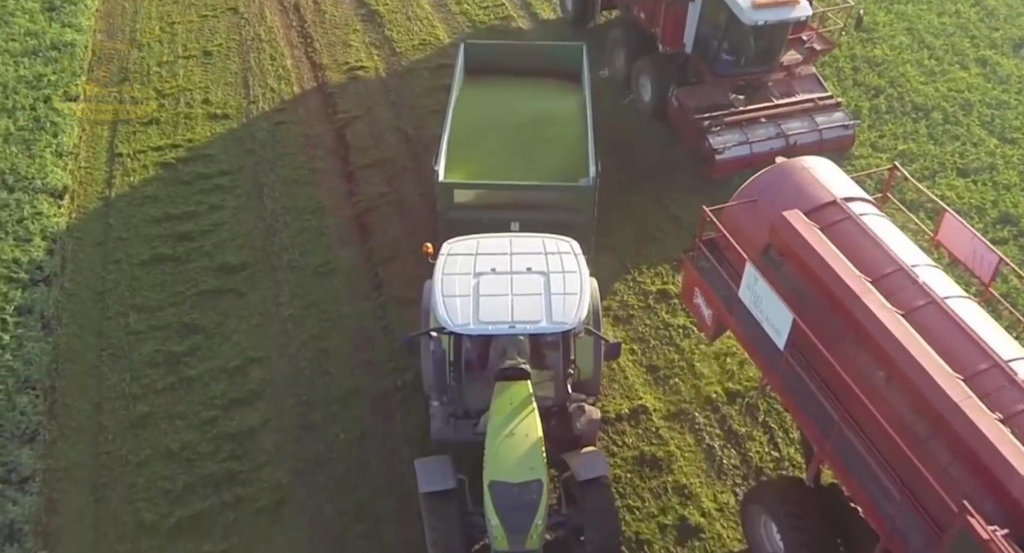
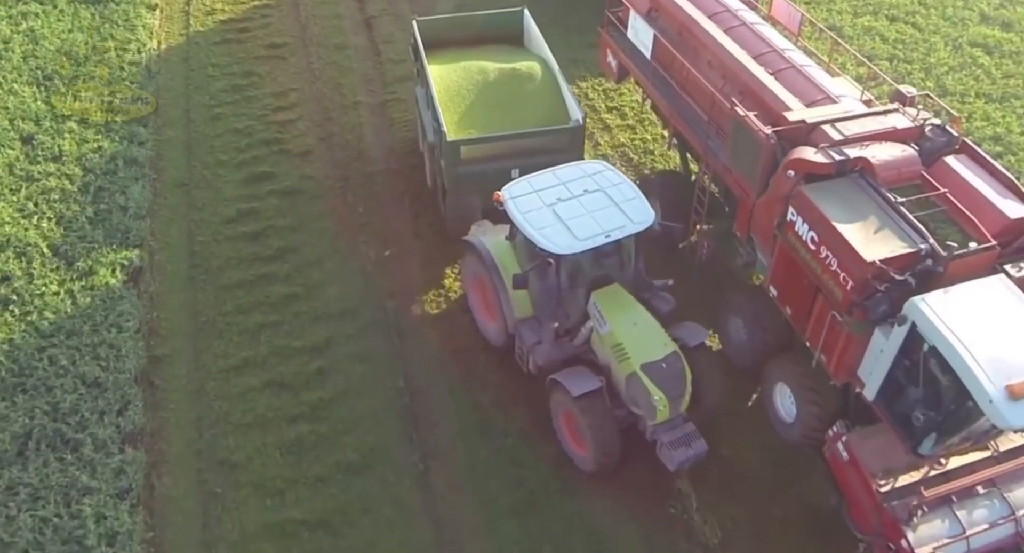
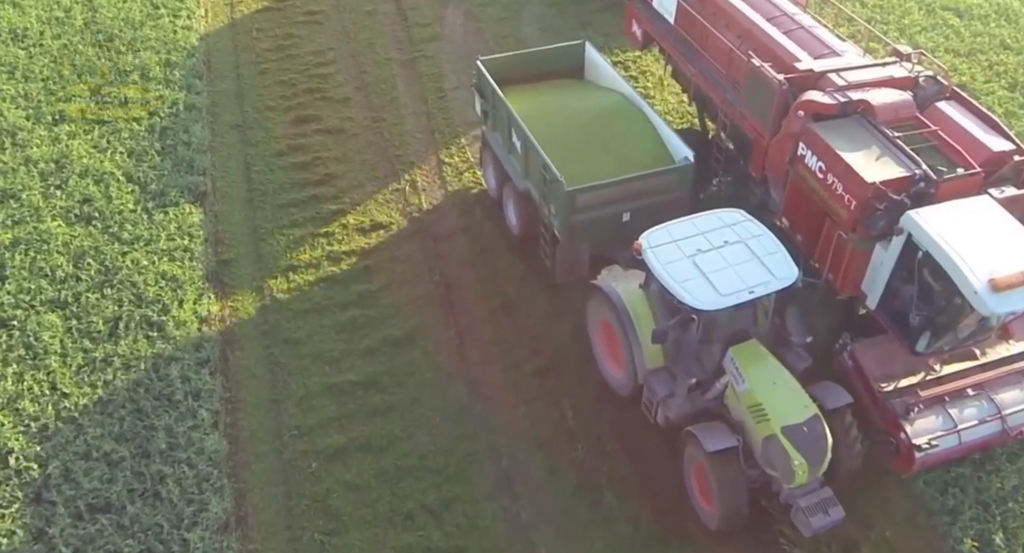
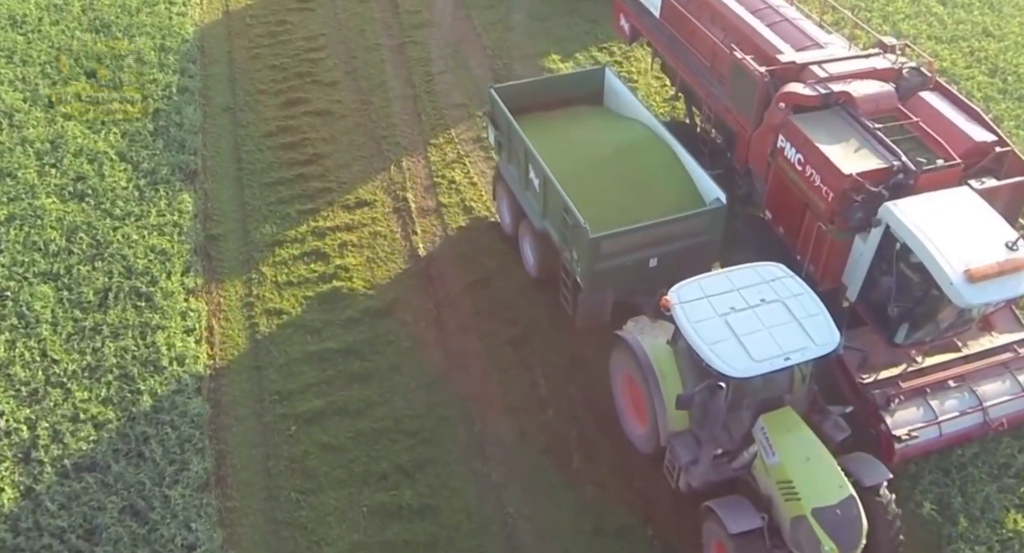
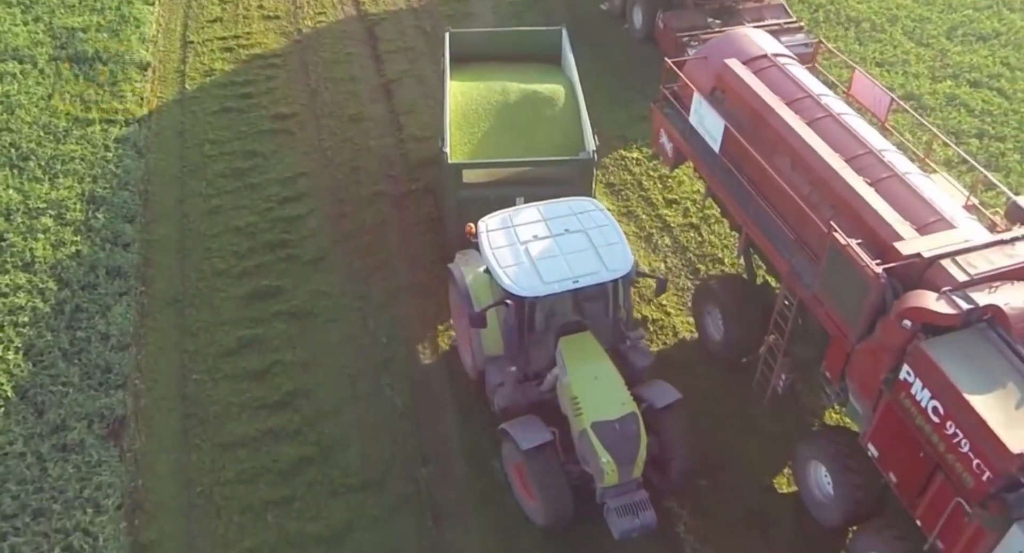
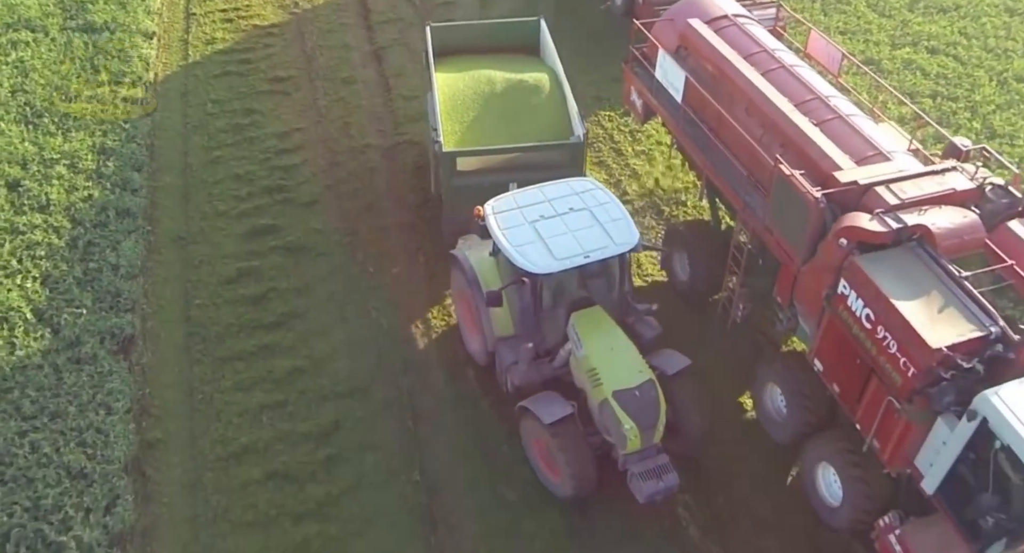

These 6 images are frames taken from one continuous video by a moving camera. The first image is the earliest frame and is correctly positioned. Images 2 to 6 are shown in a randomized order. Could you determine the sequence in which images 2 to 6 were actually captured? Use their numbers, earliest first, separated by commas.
5, 6, 2, 3, 4
